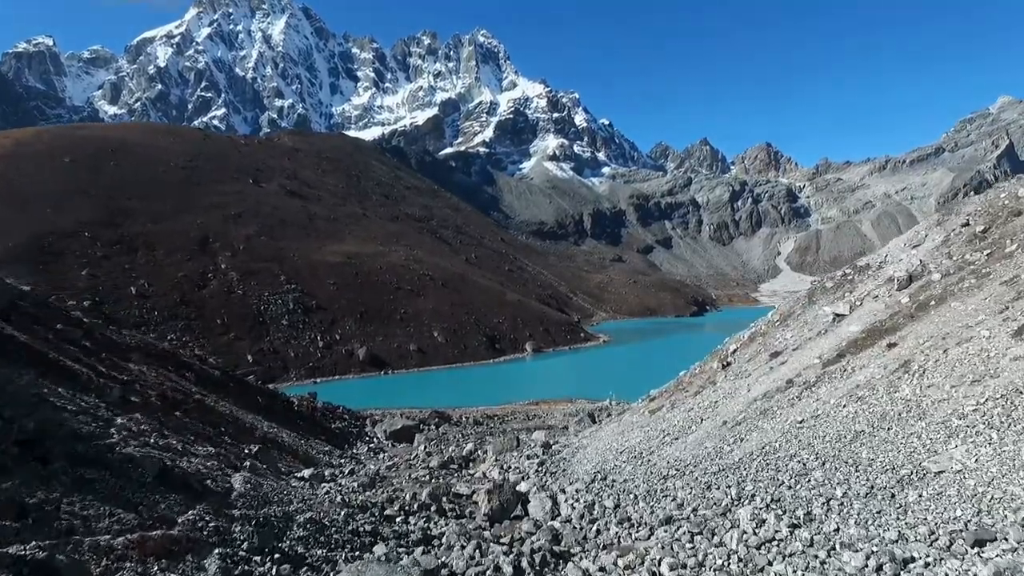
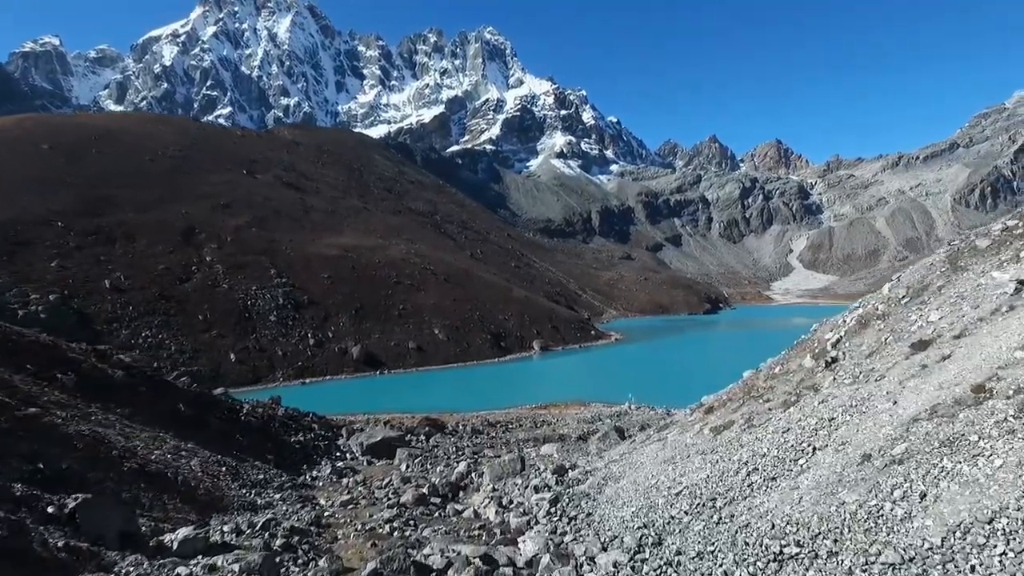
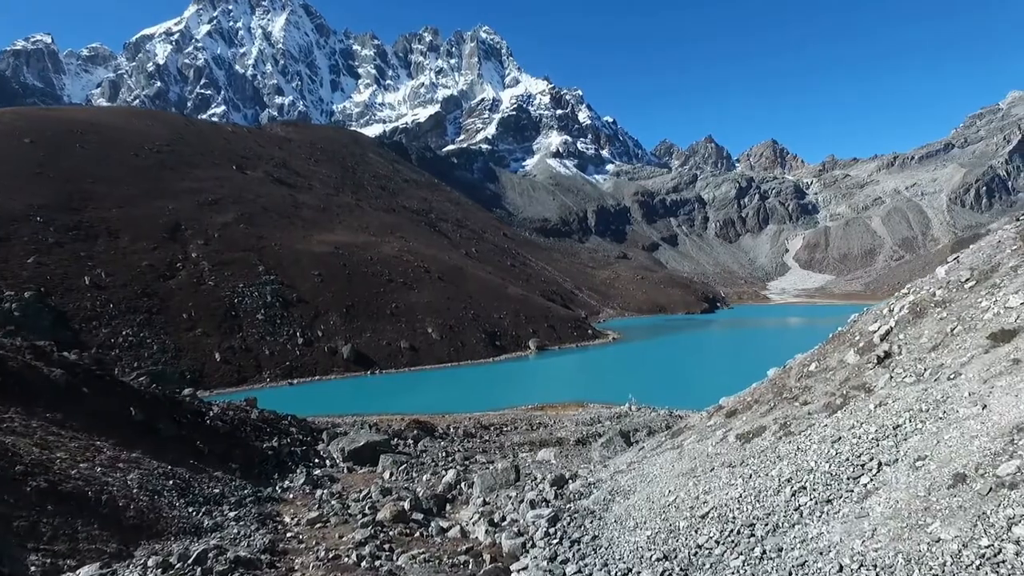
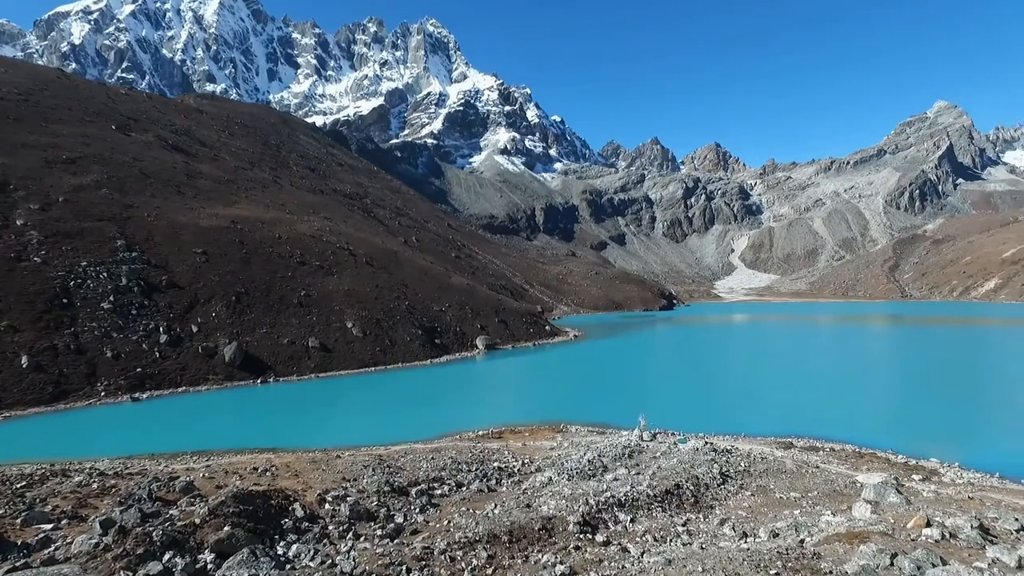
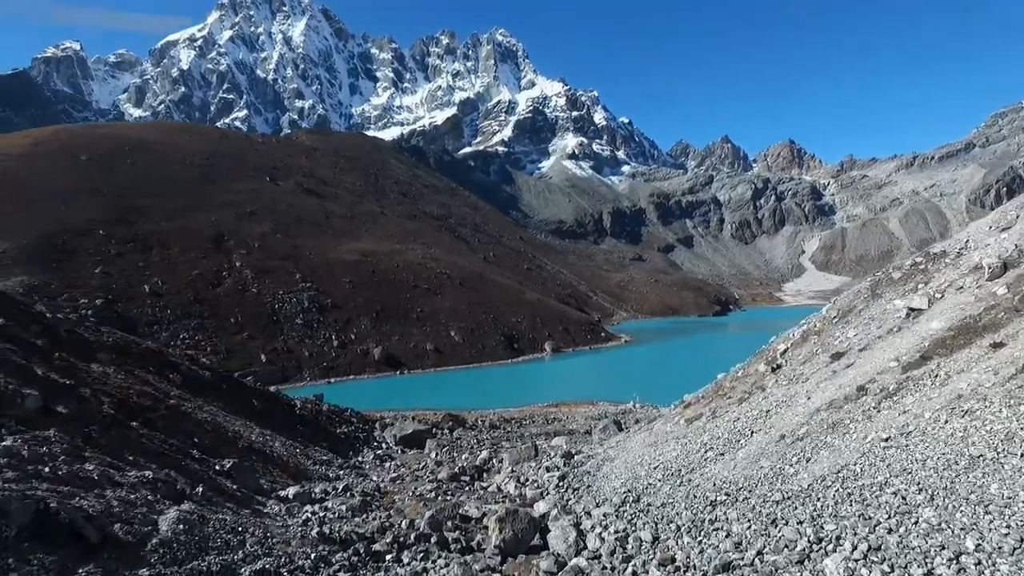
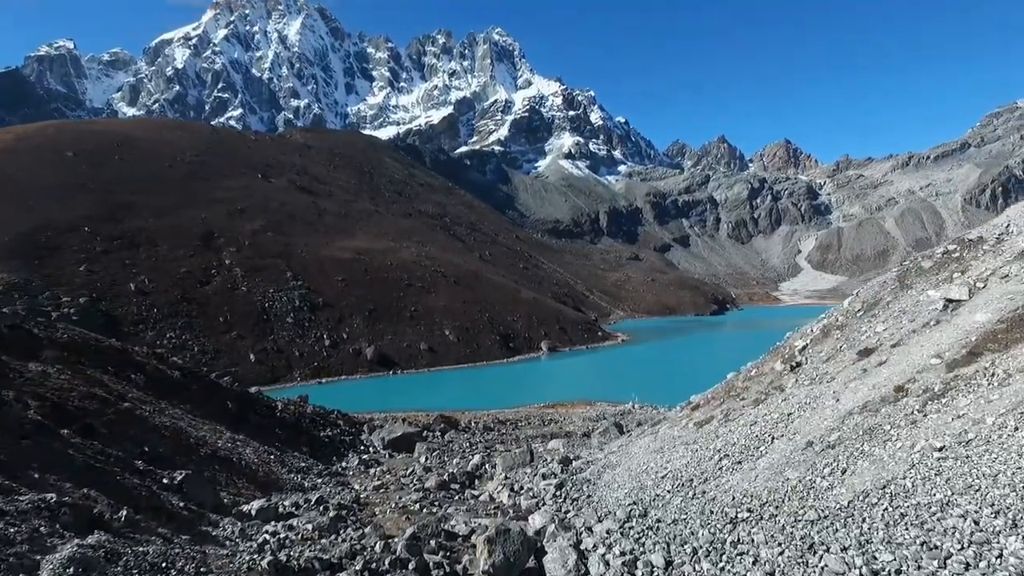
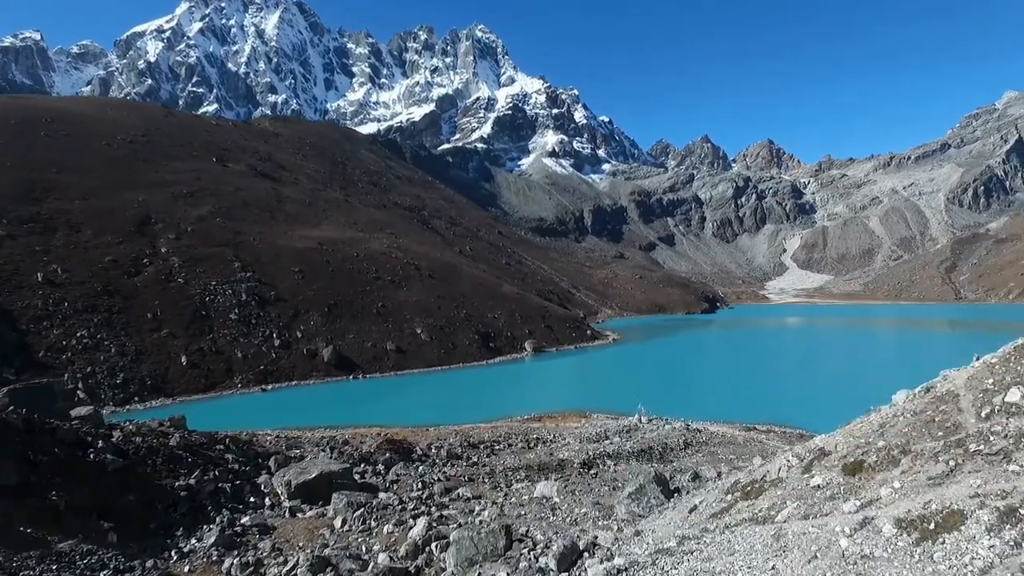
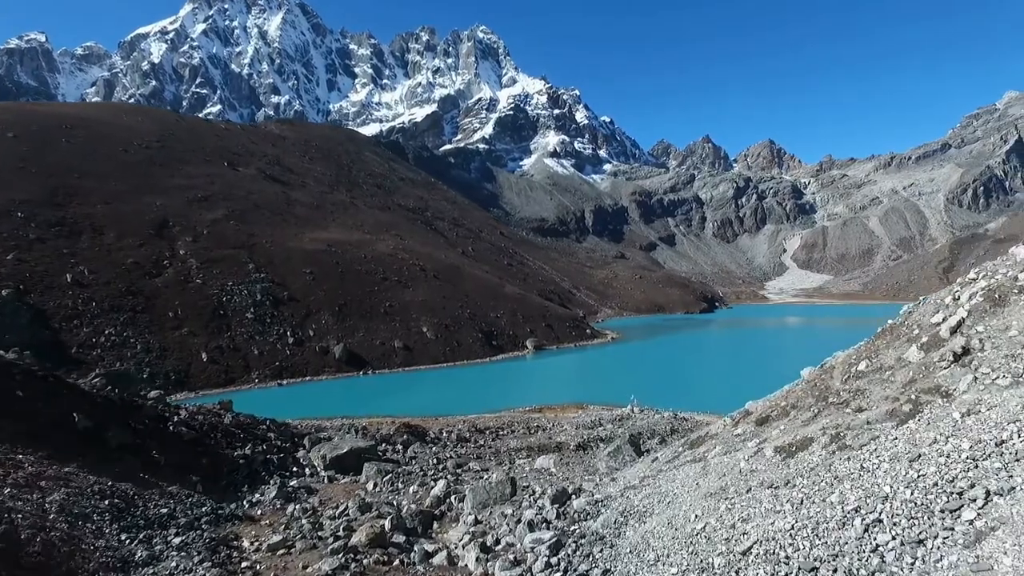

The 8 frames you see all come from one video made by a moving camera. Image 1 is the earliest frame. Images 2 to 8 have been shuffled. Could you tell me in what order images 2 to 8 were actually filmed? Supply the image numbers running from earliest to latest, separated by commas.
5, 6, 2, 3, 8, 7, 4
